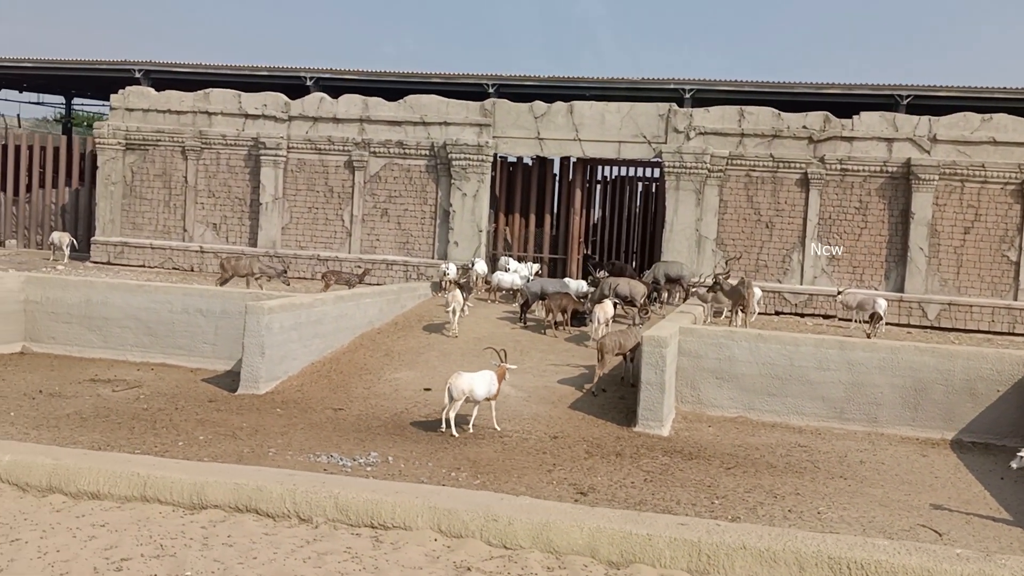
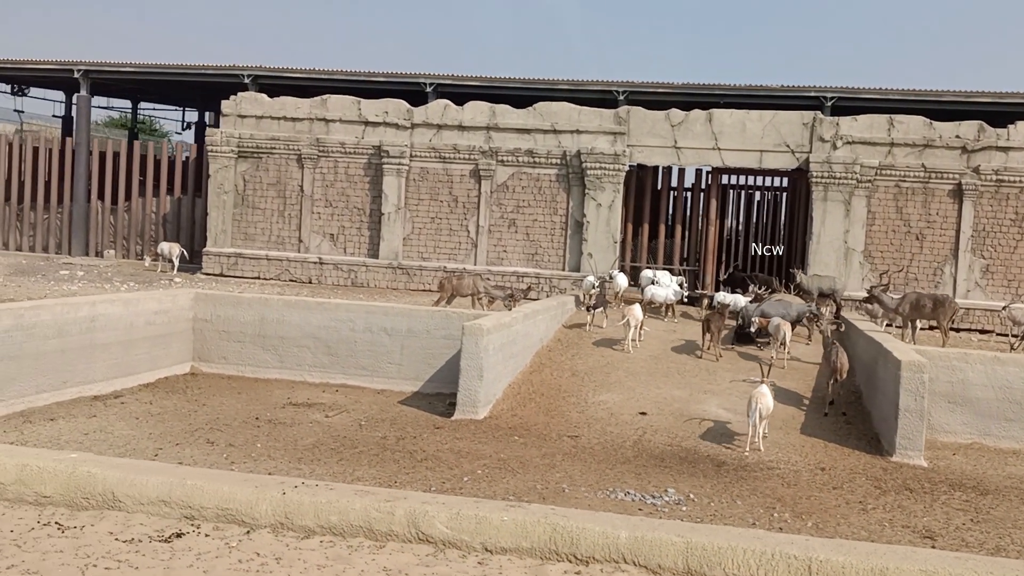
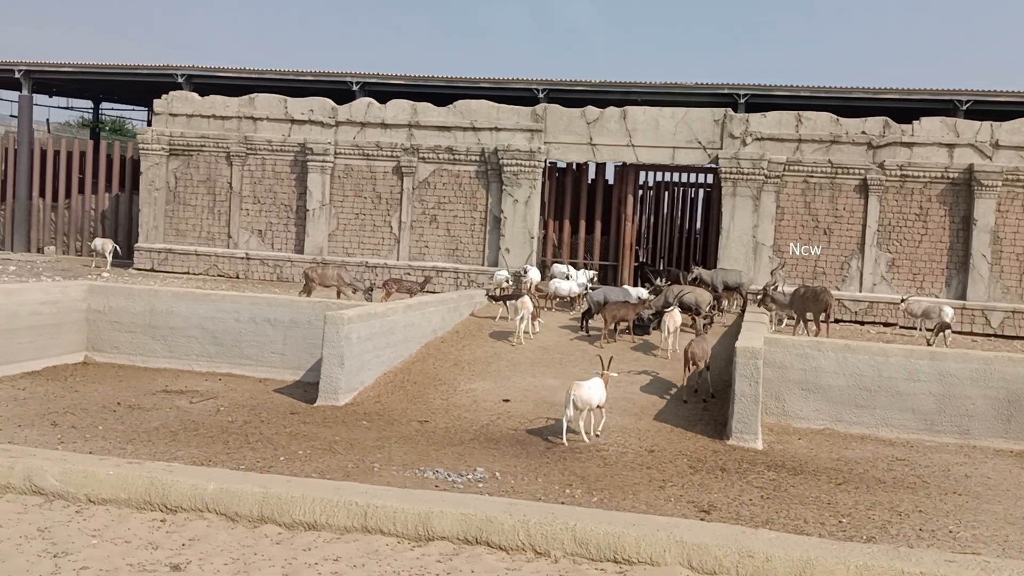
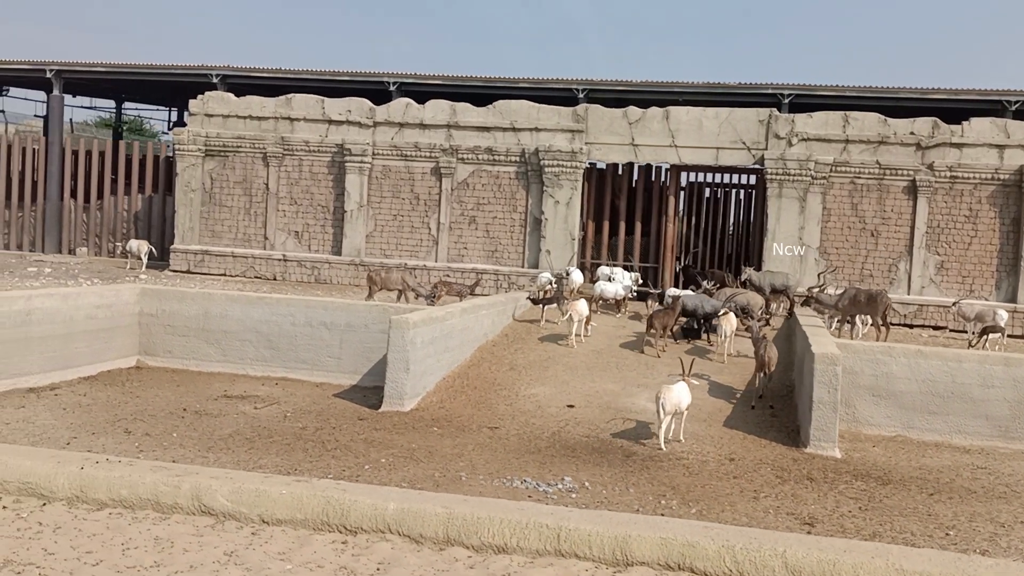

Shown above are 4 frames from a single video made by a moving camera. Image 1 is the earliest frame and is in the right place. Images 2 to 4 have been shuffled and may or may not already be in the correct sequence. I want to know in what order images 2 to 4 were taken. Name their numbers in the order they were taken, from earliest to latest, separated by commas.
3, 4, 2
